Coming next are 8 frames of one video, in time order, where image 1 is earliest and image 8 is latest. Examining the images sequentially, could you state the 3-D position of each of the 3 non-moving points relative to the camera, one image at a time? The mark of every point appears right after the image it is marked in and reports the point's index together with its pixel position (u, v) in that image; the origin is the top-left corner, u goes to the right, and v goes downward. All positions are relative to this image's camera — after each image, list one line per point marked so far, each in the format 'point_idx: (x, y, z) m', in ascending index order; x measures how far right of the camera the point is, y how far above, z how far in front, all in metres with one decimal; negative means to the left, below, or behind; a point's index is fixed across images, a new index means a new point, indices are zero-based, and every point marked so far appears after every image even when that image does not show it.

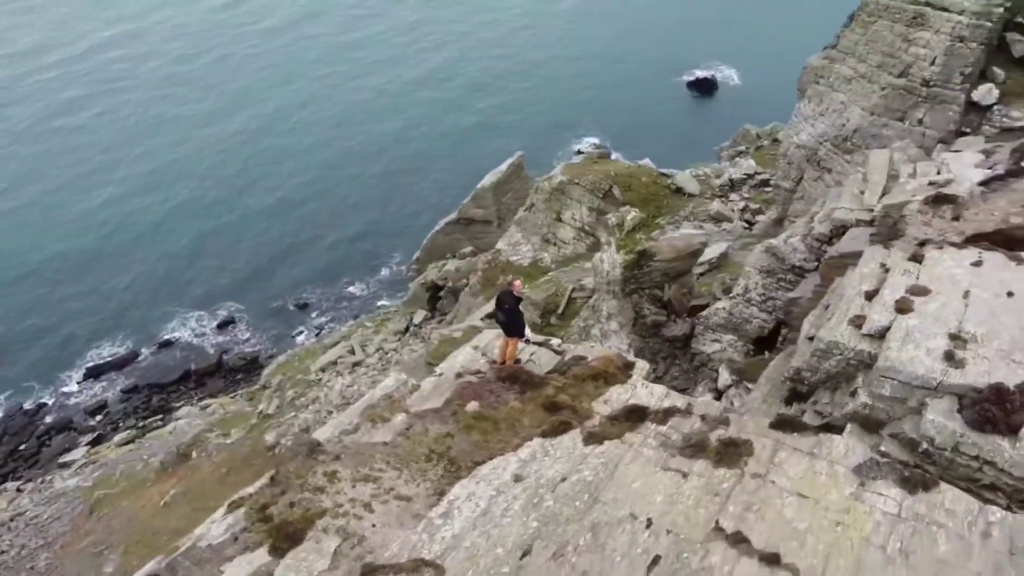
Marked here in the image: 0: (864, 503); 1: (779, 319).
0: (+2.1, -1.3, +4.9) m
1: (+4.7, -0.5, +14.3) m
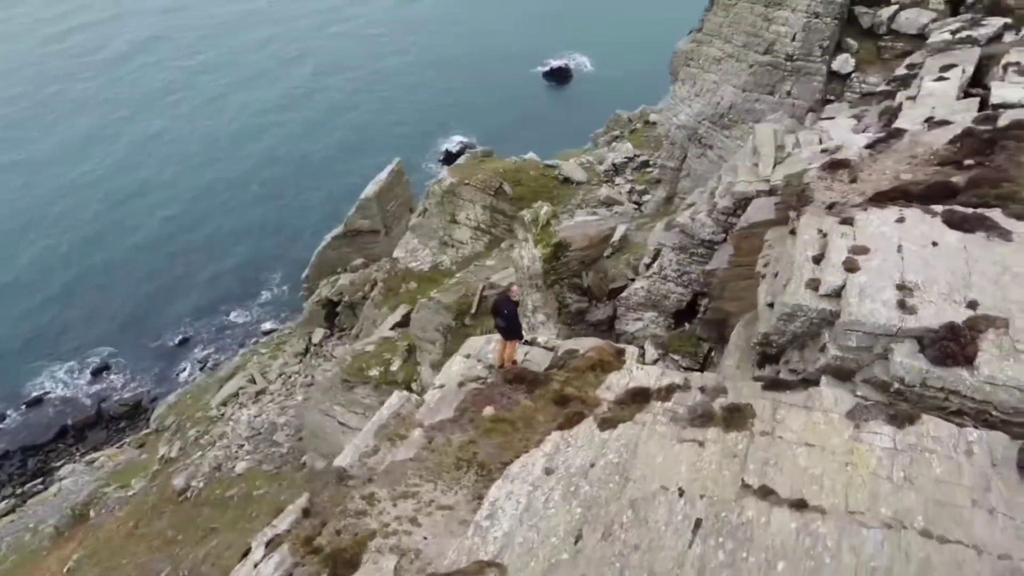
0: (+2.4, -1.1, +5.5) m
1: (+3.4, -0.1, +15.2) m
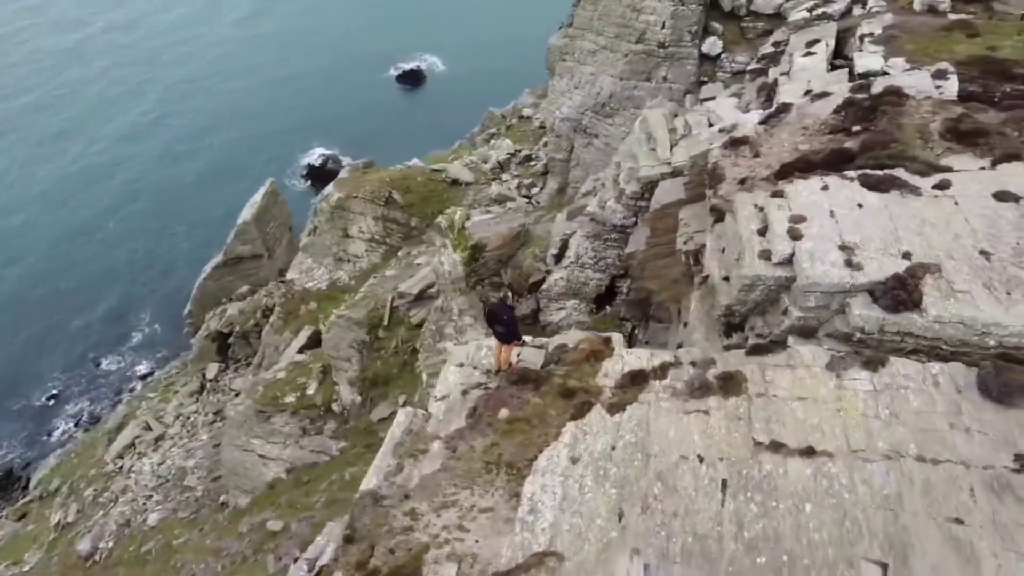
0: (+2.6, -0.8, +6.2) m
1: (+2.0, +0.3, +16.0) m
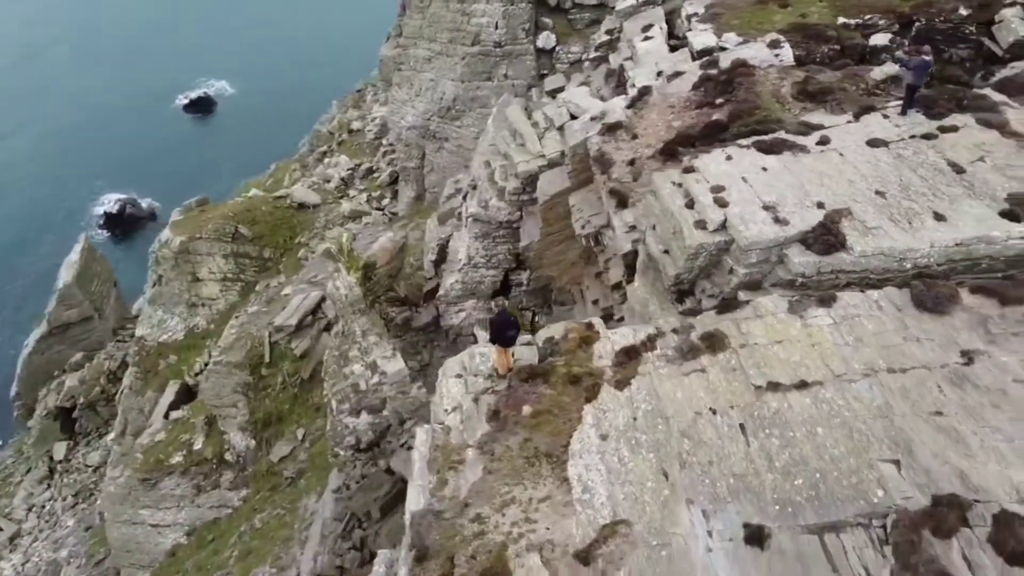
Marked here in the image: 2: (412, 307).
0: (+2.7, -0.3, +7.3) m
1: (-0.1, +0.4, +16.6) m
2: (-2.1, -0.4, +17.2) m
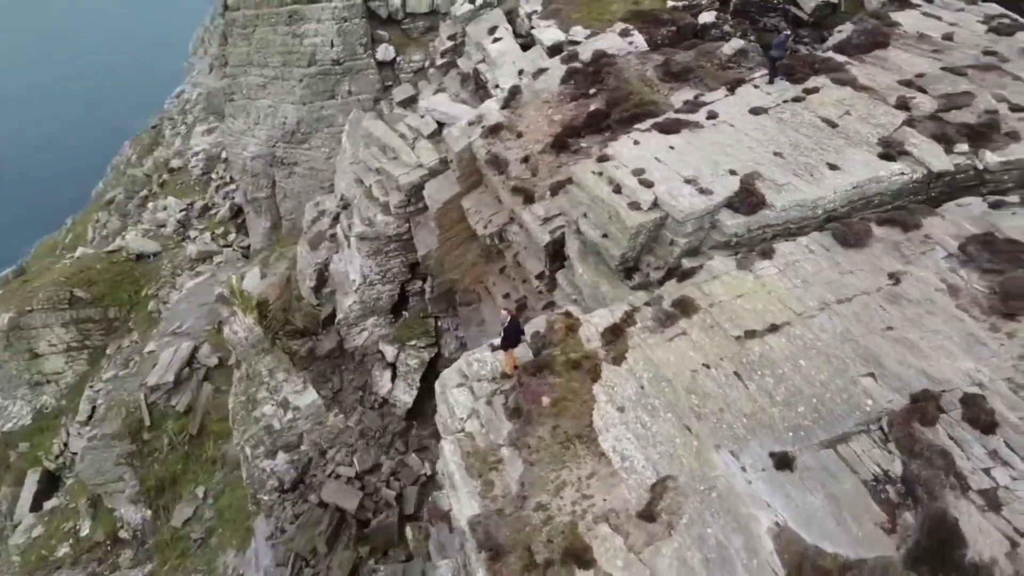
0: (+2.6, +0.1, +8.4) m
1: (-2.3, +0.1, +16.8) m
2: (-4.1, -1.0, +17.0) m
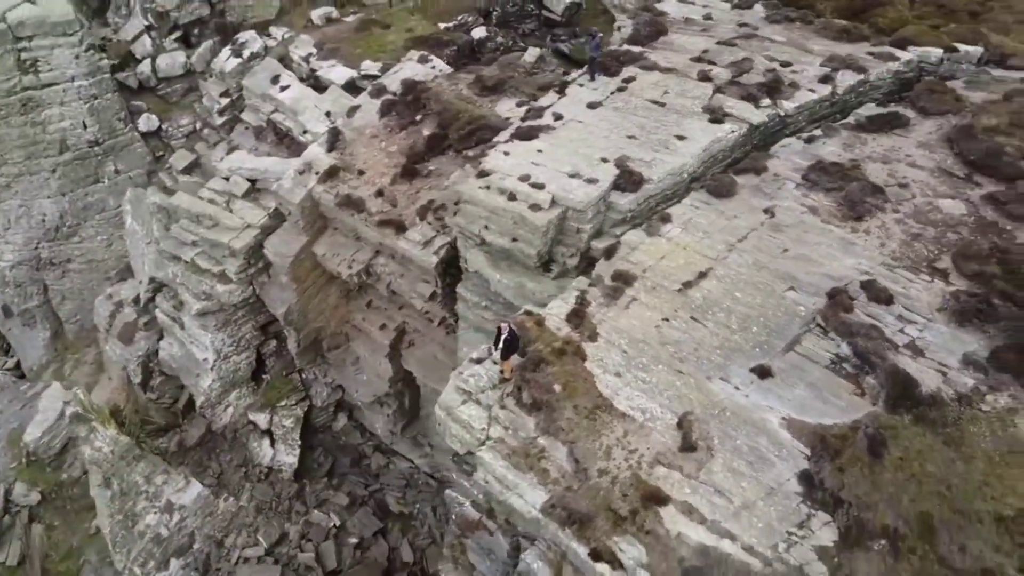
0: (+2.0, +0.6, +10.0) m
1: (-5.2, -1.2, +16.4) m
2: (-6.6, -2.8, +16.0) m
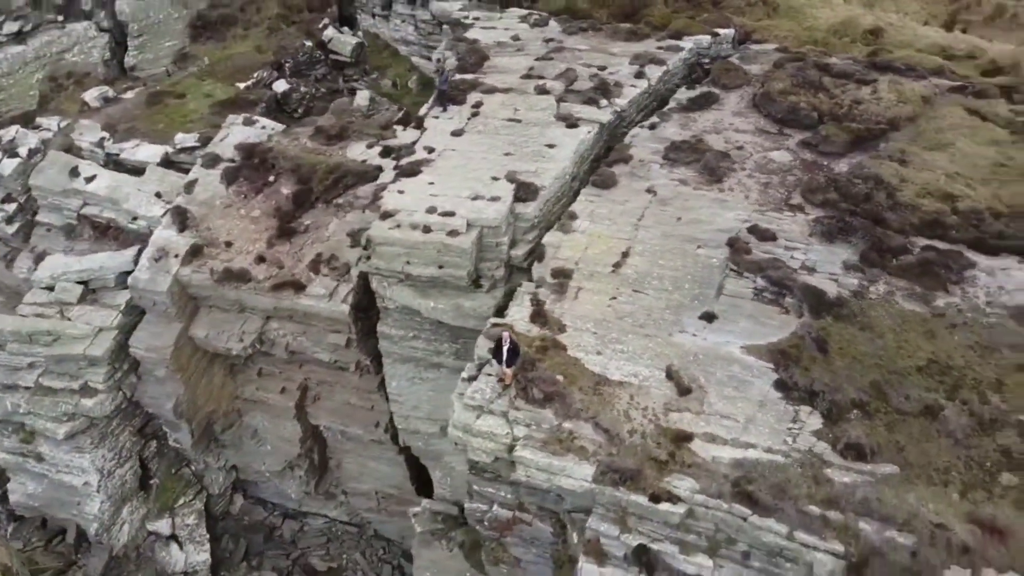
0: (+1.0, +0.8, +11.5) m
1: (-7.1, -3.1, +15.4) m
2: (-7.8, -5.0, +14.5) m
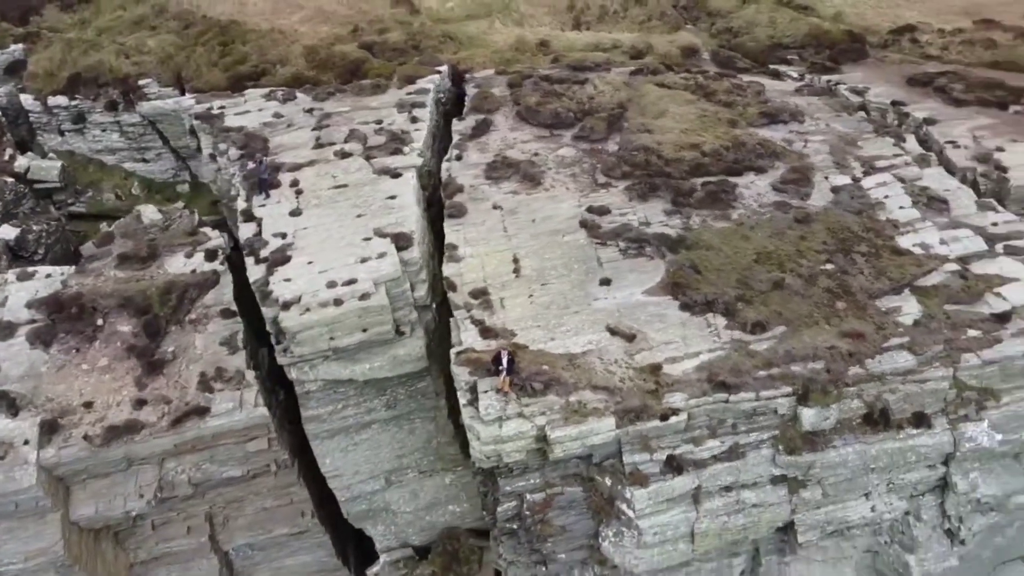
0: (-0.7, +0.6, +13.3) m
1: (-7.6, -6.3, +13.0) m
2: (-7.2, -8.2, +12.0) m
